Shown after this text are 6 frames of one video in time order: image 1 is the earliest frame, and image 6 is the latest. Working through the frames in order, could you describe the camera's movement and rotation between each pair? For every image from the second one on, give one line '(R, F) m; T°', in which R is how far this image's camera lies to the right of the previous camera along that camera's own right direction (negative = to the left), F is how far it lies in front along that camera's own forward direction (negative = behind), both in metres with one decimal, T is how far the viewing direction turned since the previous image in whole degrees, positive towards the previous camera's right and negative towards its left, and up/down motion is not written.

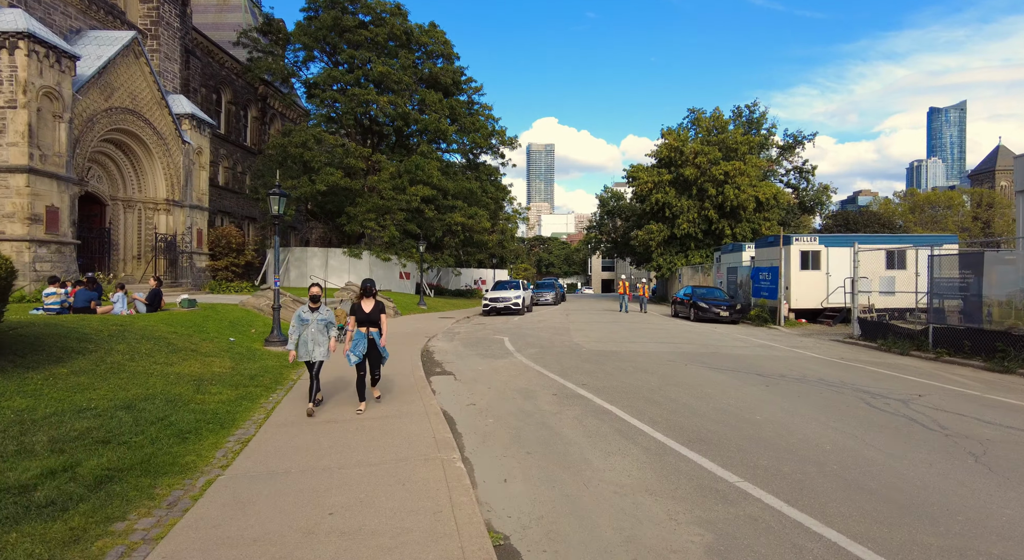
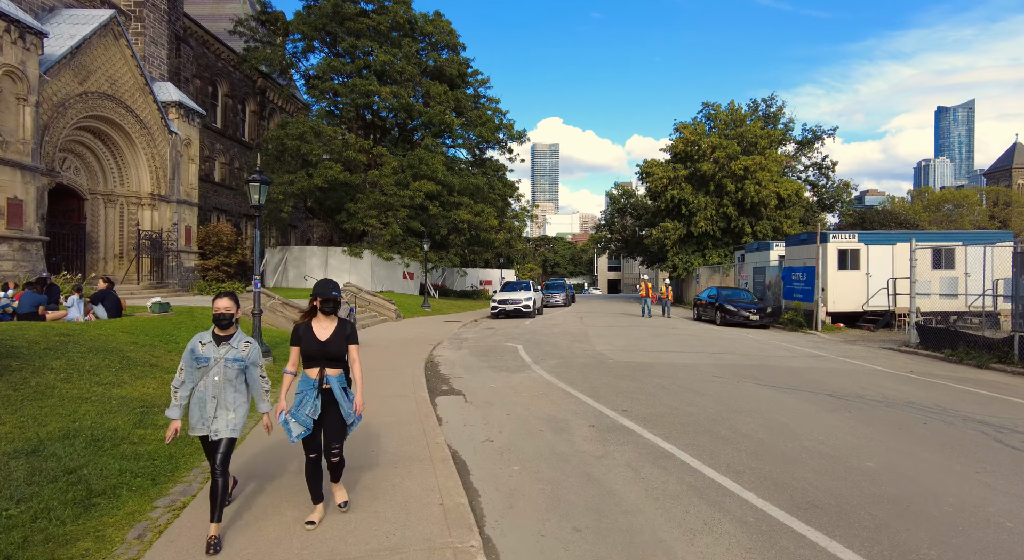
(-0.3, +1.7) m; 0°
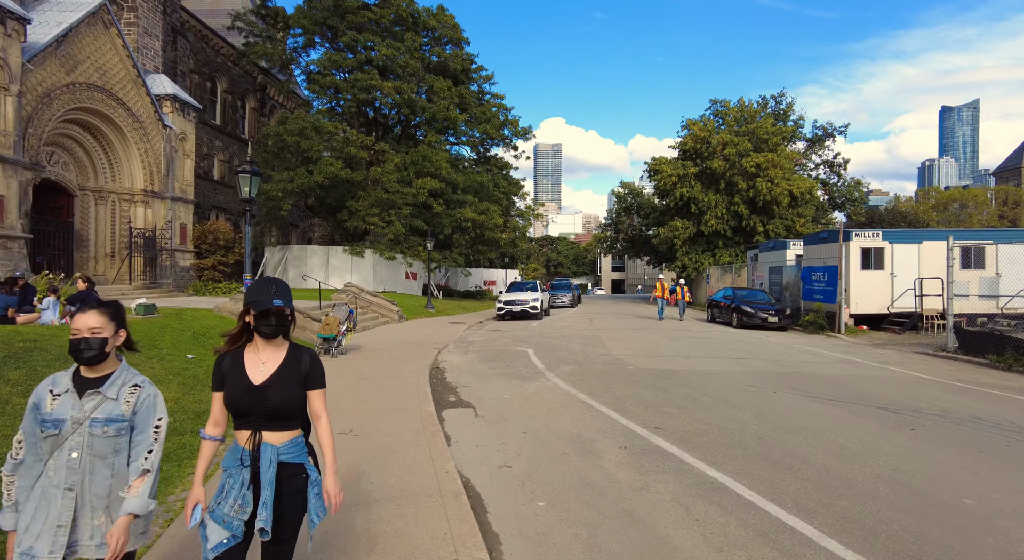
(-0.2, +0.8) m; 0°
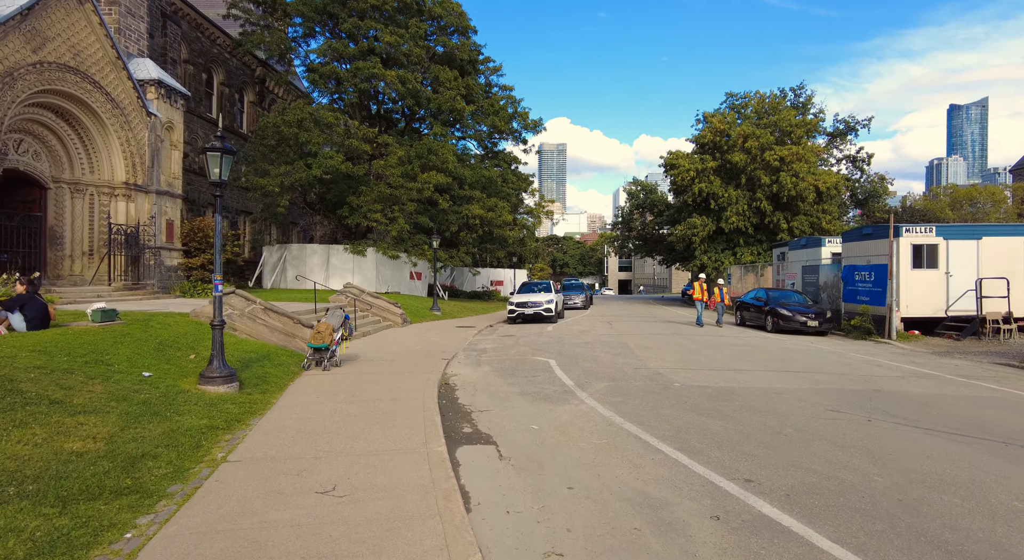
(-0.3, +1.7) m; 0°
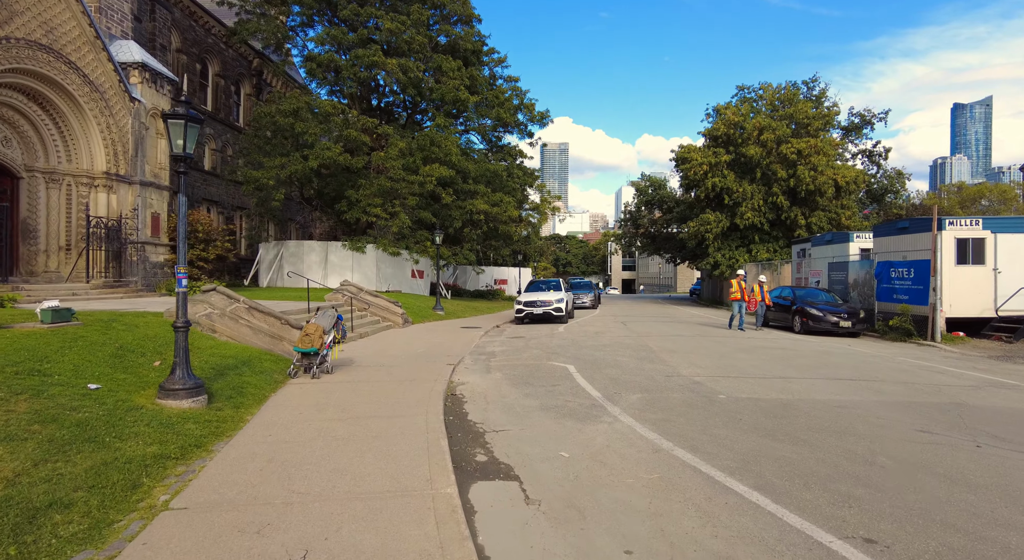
(-0.2, +1.3) m; 0°
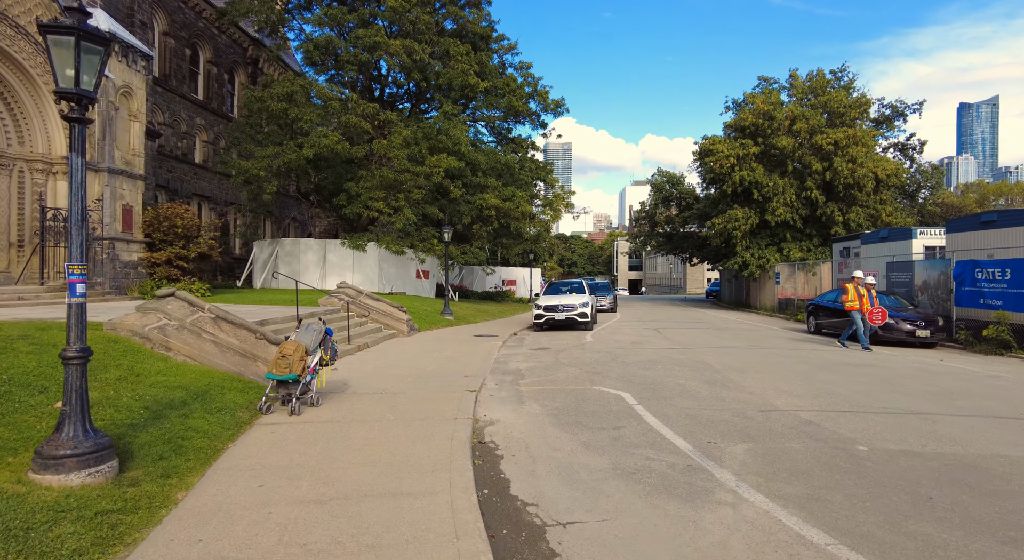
(-0.5, +2.3) m; 0°
